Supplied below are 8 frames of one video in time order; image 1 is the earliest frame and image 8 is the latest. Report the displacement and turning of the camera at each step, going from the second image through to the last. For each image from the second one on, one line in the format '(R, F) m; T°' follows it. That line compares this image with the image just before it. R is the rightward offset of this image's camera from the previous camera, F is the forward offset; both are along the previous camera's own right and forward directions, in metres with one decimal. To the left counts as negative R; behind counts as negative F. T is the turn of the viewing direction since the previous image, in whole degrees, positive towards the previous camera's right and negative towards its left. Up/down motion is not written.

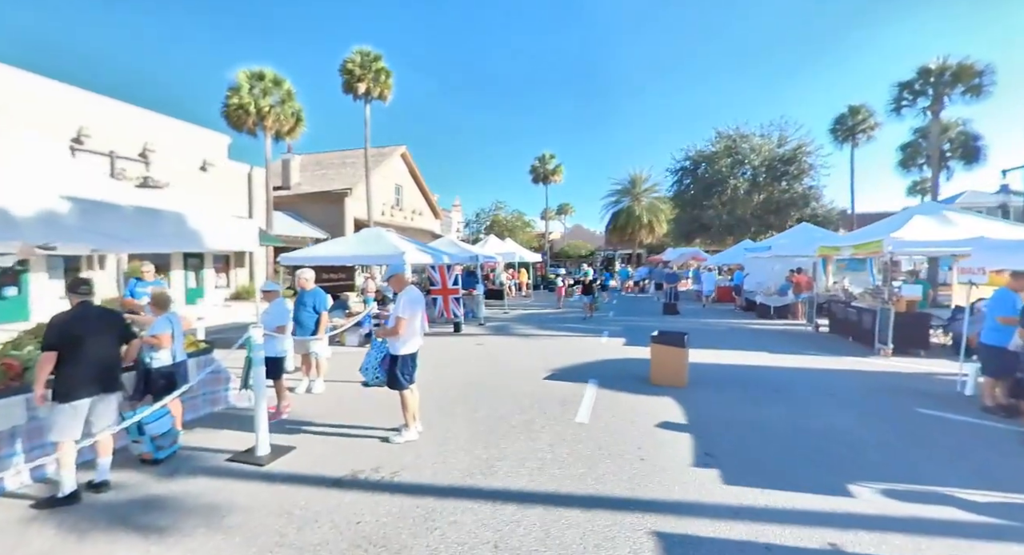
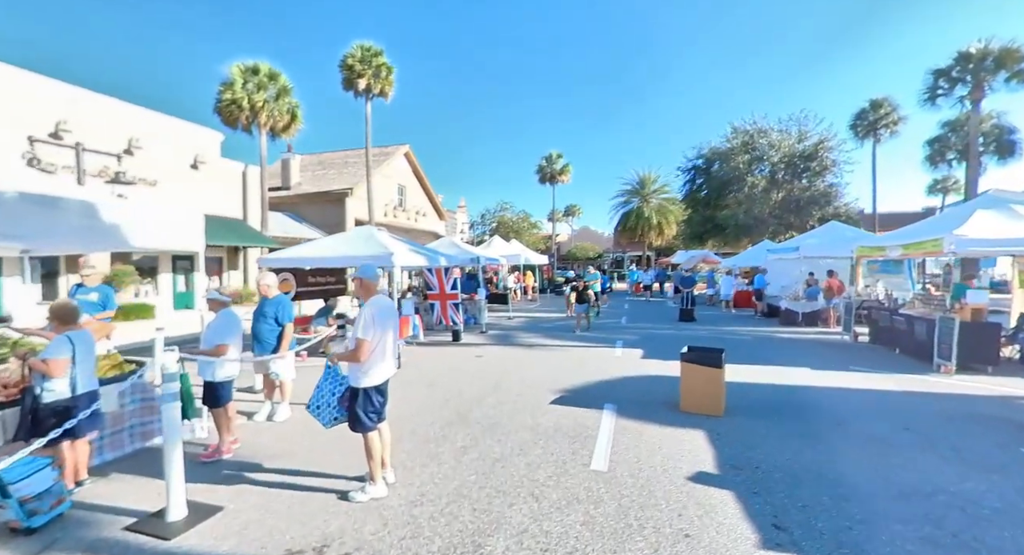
(+0.1, +1.2) m; -1°
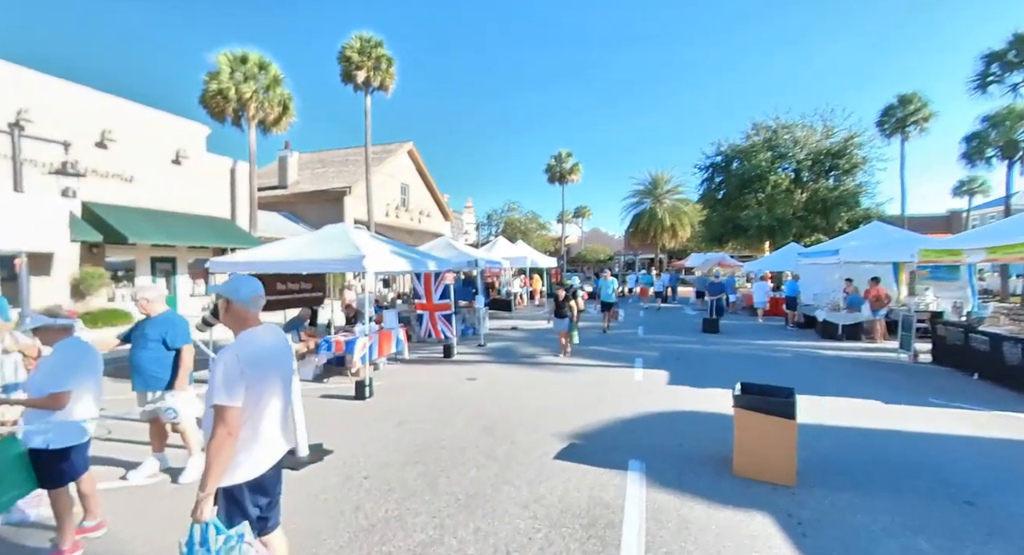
(+0.2, +1.6) m; -1°
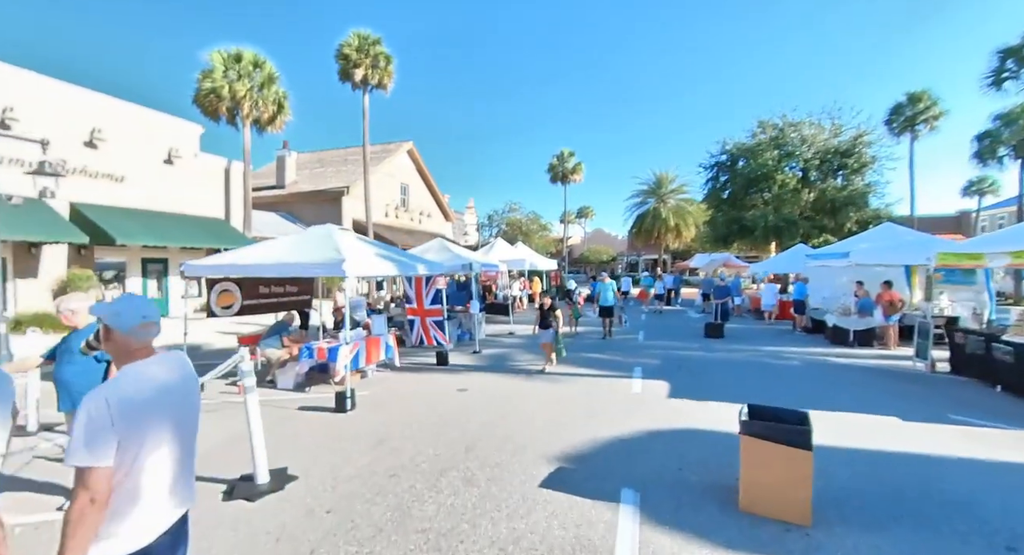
(+0.2, +0.5) m; 0°
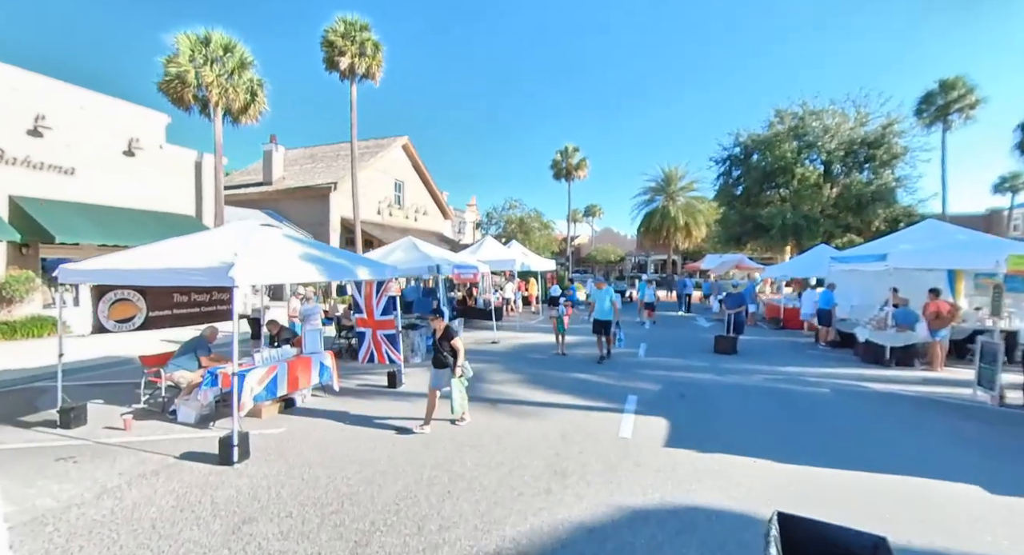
(+0.7, +1.7) m; -1°
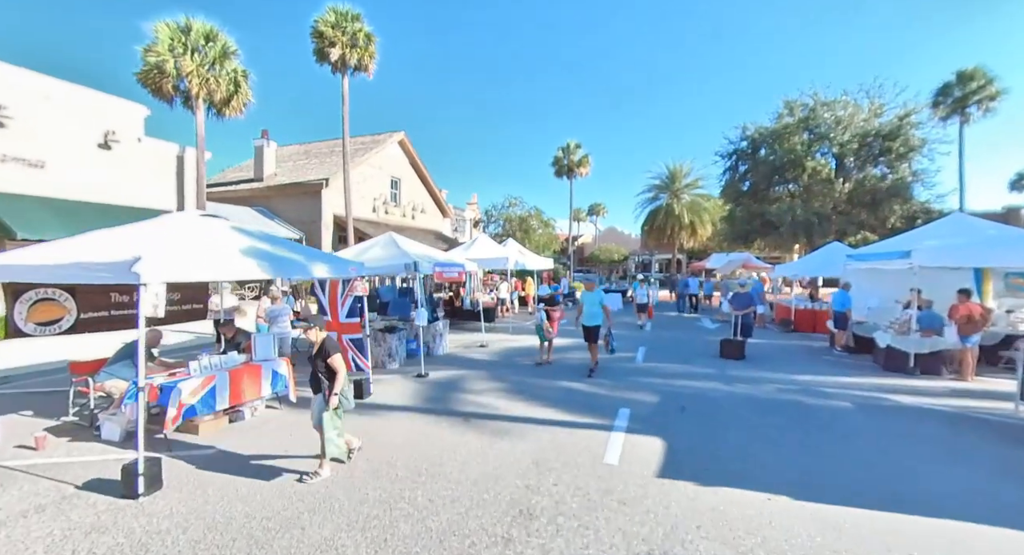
(+0.4, +0.9) m; -1°
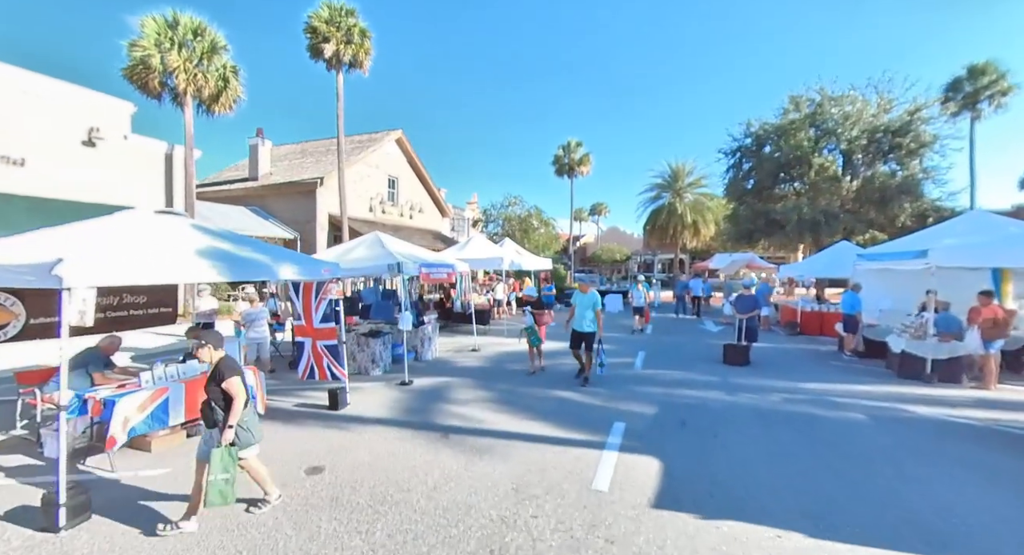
(+0.2, +0.5) m; 0°
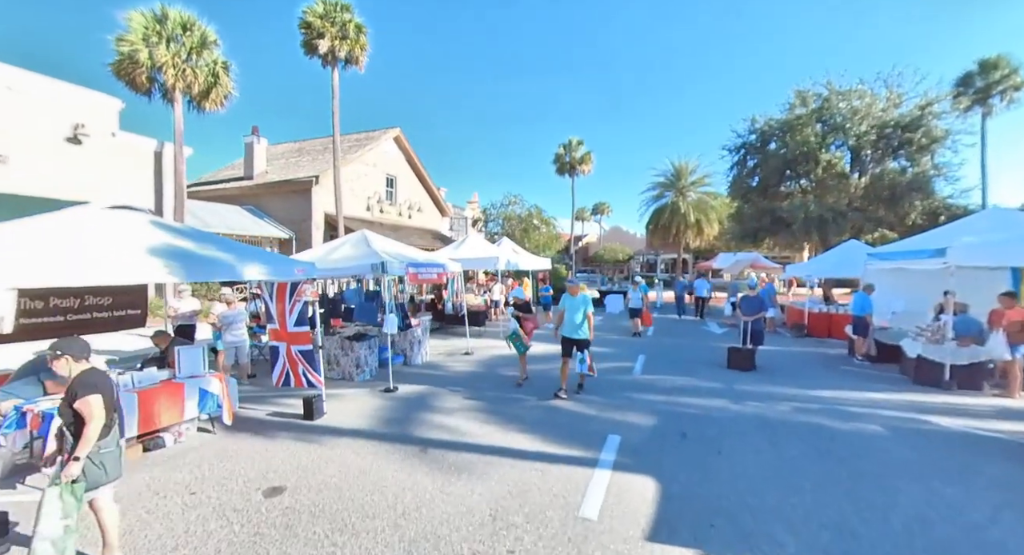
(+0.2, +0.5) m; 0°
